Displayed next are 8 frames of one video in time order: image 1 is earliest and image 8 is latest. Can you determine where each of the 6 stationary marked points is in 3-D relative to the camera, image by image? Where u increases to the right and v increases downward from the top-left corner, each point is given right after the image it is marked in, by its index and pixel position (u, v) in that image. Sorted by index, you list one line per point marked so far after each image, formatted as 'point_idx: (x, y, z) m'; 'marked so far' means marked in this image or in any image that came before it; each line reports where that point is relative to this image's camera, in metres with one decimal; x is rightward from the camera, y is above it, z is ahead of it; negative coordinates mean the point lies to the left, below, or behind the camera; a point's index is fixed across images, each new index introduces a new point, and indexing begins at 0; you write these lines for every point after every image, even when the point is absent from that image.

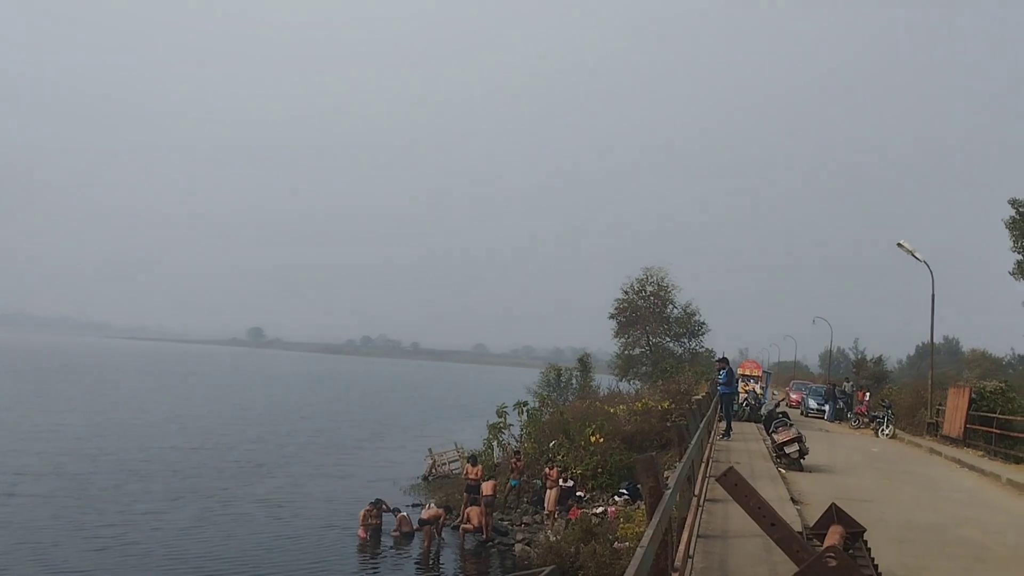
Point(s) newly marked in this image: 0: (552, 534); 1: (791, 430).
0: (+0.6, -4.4, +18.9) m
1: (+4.9, -2.5, +18.7) m
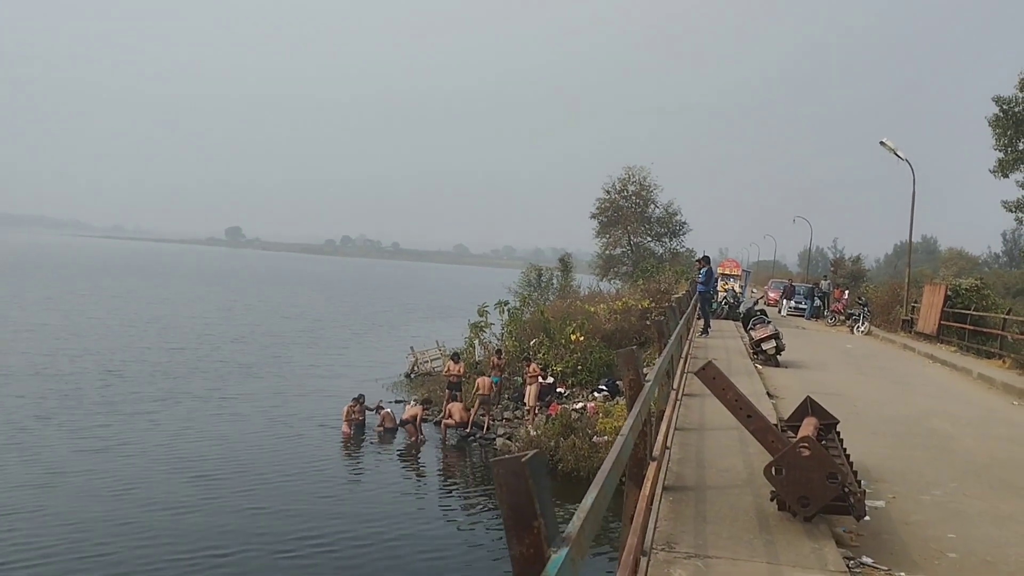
0: (+0.3, -2.6, +19.2) m
1: (+4.6, -0.7, +19.0) m
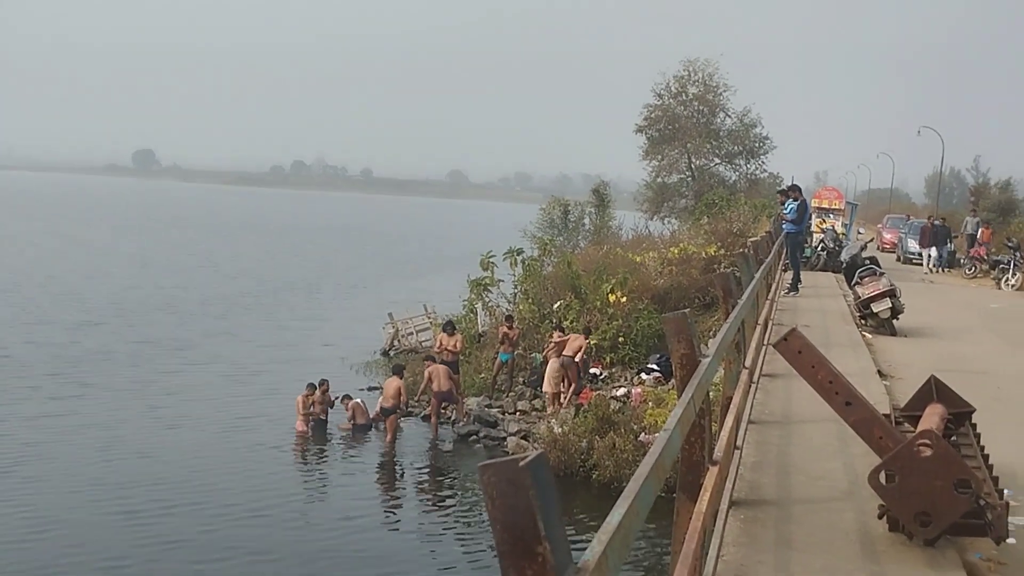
0: (+0.6, -1.8, +14.6) m
1: (+4.8, +0.1, +13.9) m
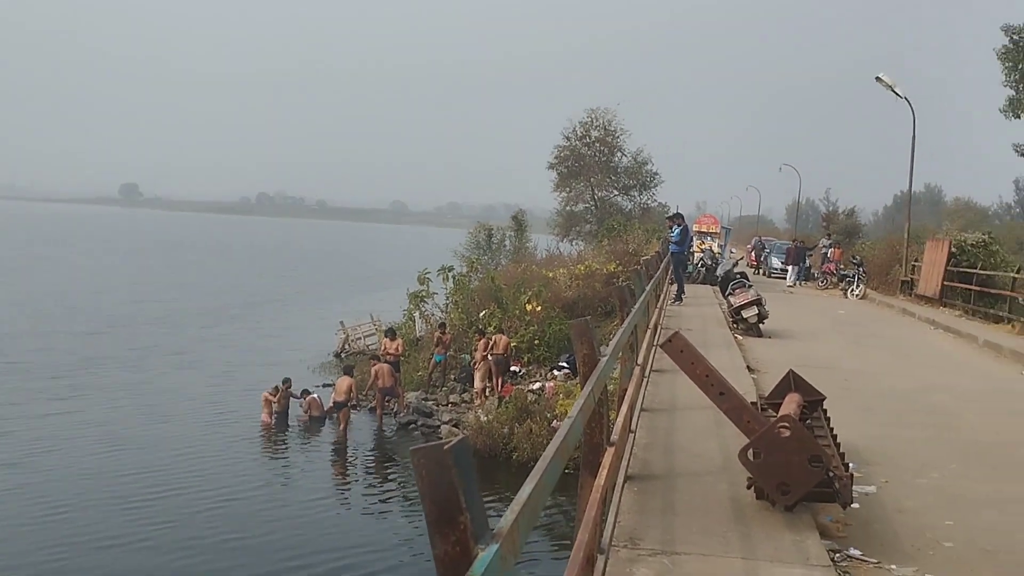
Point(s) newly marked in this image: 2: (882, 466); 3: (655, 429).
0: (-0.5, -2.0, +17.1) m
1: (+3.8, -0.1, +16.8) m
2: (+4.4, -2.1, +12.4) m
3: (+1.8, -1.8, +13.4) m
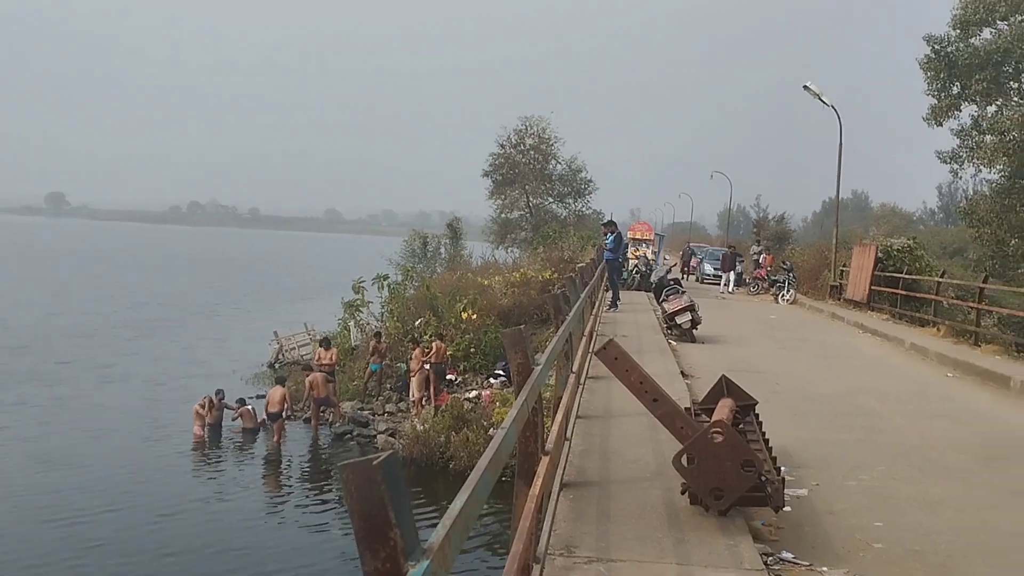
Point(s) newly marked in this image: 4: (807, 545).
0: (-1.5, -2.2, +17.1) m
1: (+2.7, -0.2, +16.9) m
2: (+3.6, -2.1, +12.6) m
3: (+1.0, -1.9, +13.4) m
4: (+2.8, -2.5, +10.1) m
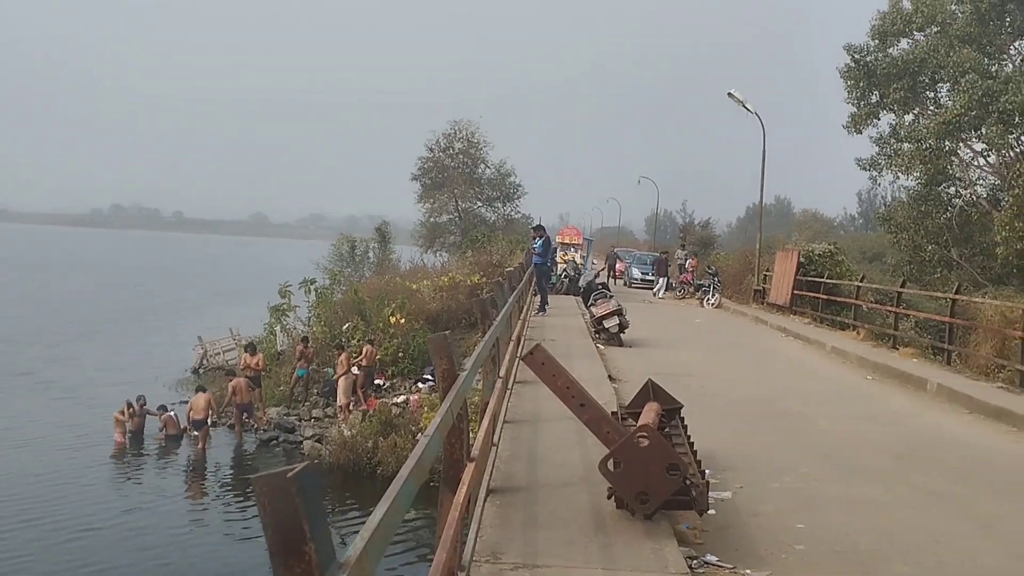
0: (-2.6, -2.2, +16.9) m
1: (+1.6, -0.2, +17.1) m
2: (+2.7, -2.2, +12.8) m
3: (+0.1, -1.9, +13.5) m
4: (+2.1, -2.5, +10.2) m
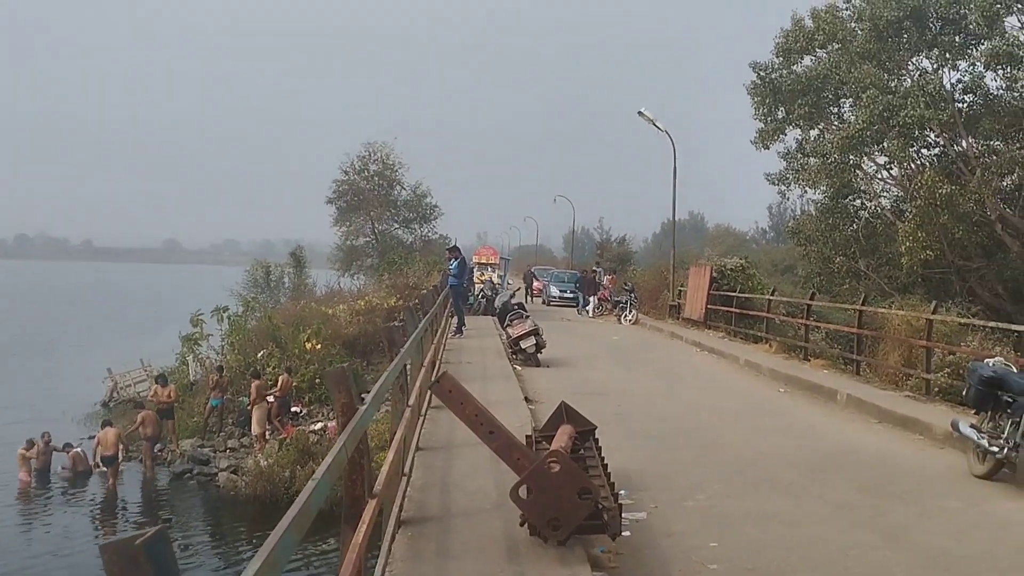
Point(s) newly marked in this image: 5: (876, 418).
0: (-3.9, -2.6, +16.8) m
1: (+0.3, -0.5, +17.1) m
2: (+1.7, -2.5, +12.9) m
3: (-1.0, -2.3, +13.4) m
4: (+1.2, -2.8, +10.3) m
5: (+5.0, -1.8, +14.8) m
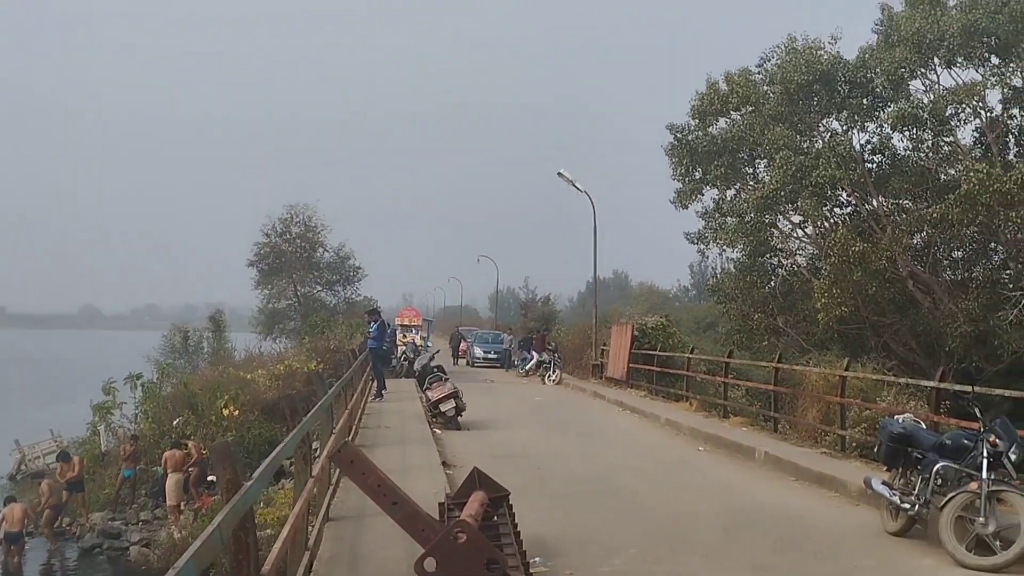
0: (-5.1, -3.7, +16.5) m
1: (-0.9, -1.5, +17.0) m
2: (+0.6, -3.2, +12.7) m
3: (-2.1, -3.1, +13.2) m
4: (+0.2, -3.4, +10.1) m
5: (+3.9, -2.6, +14.8) m
